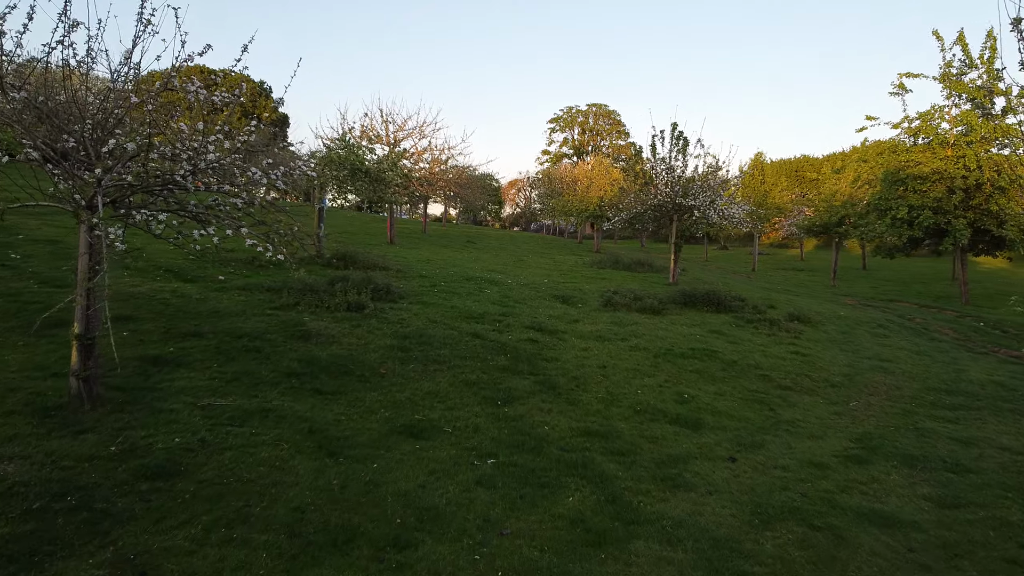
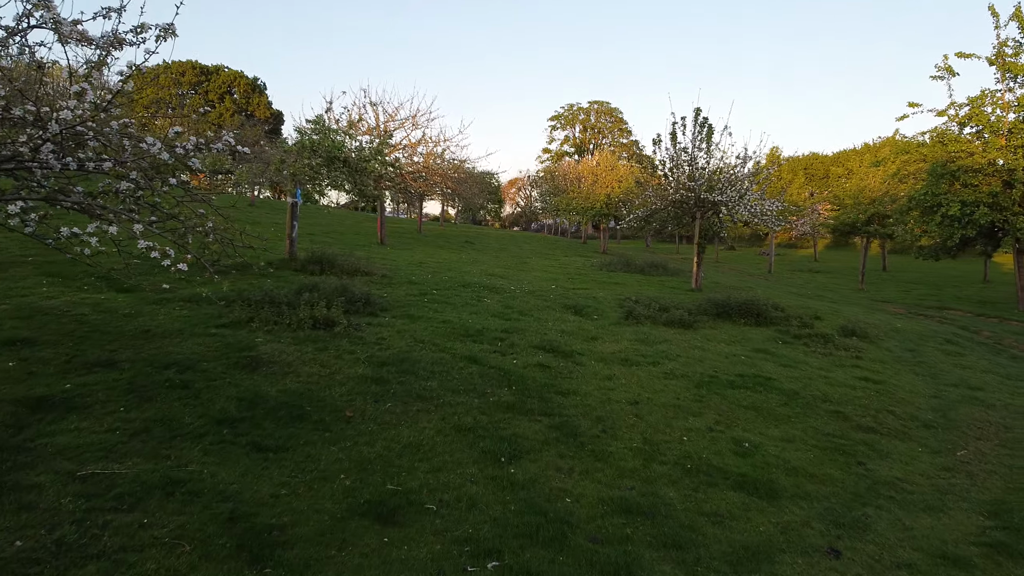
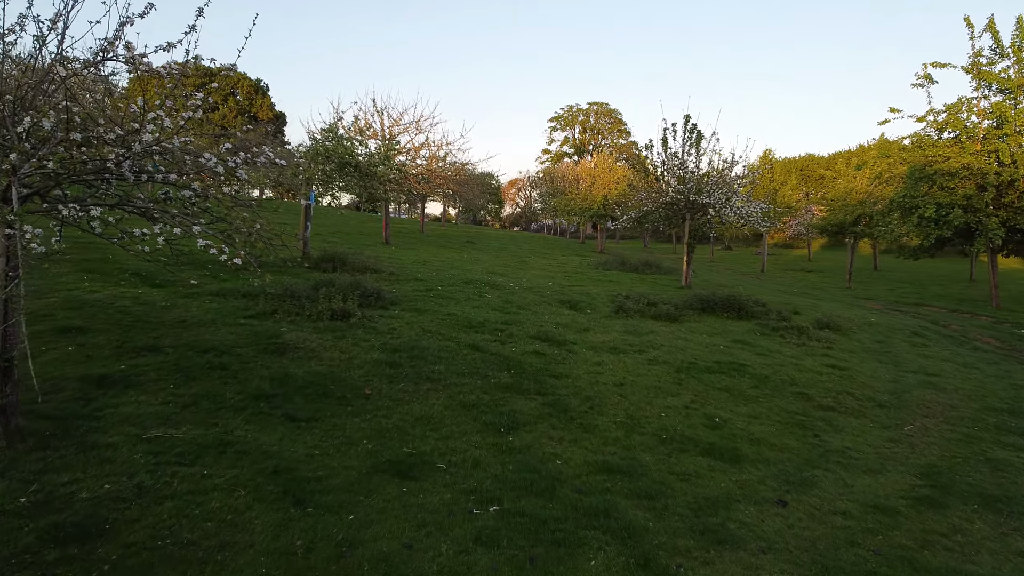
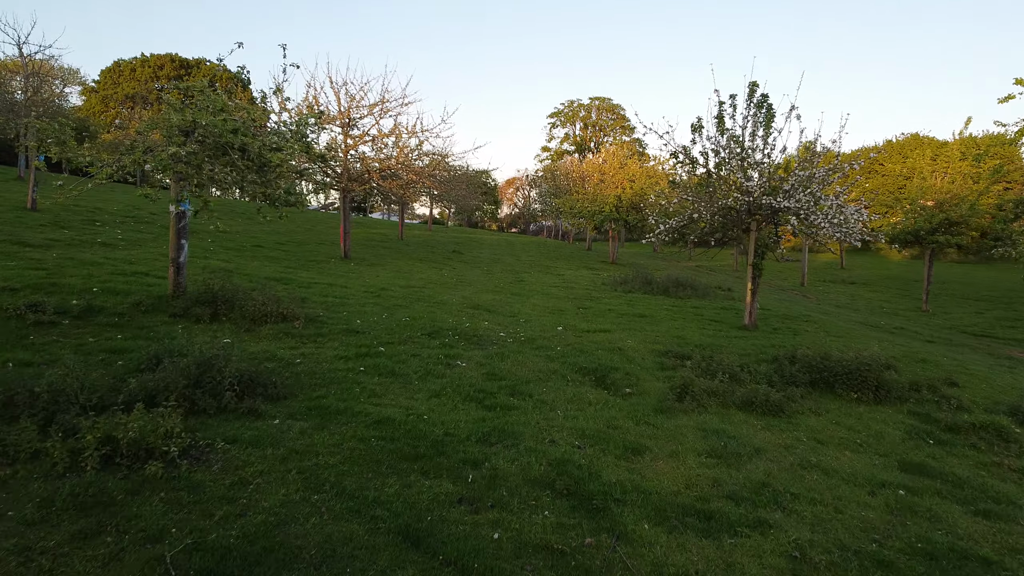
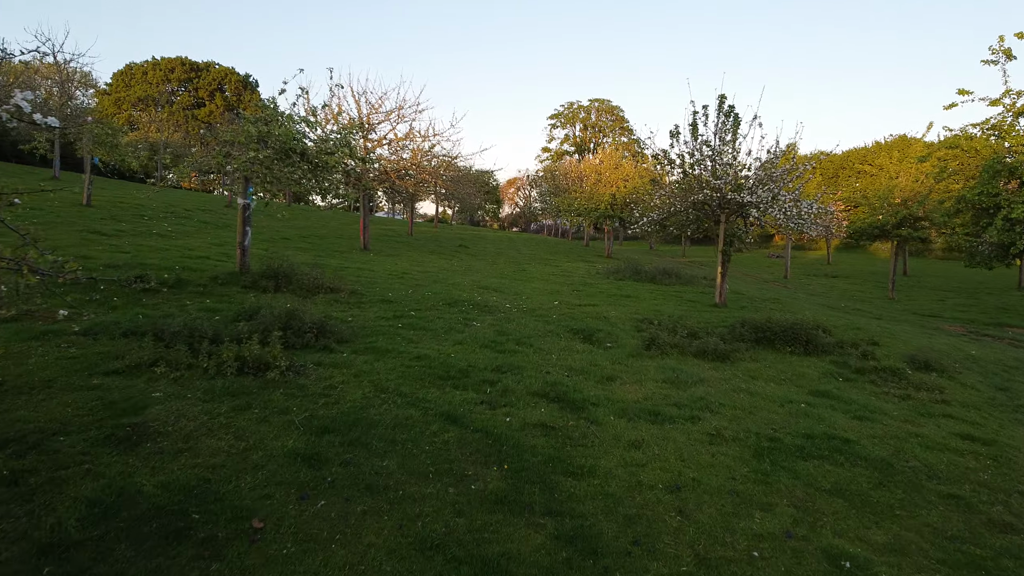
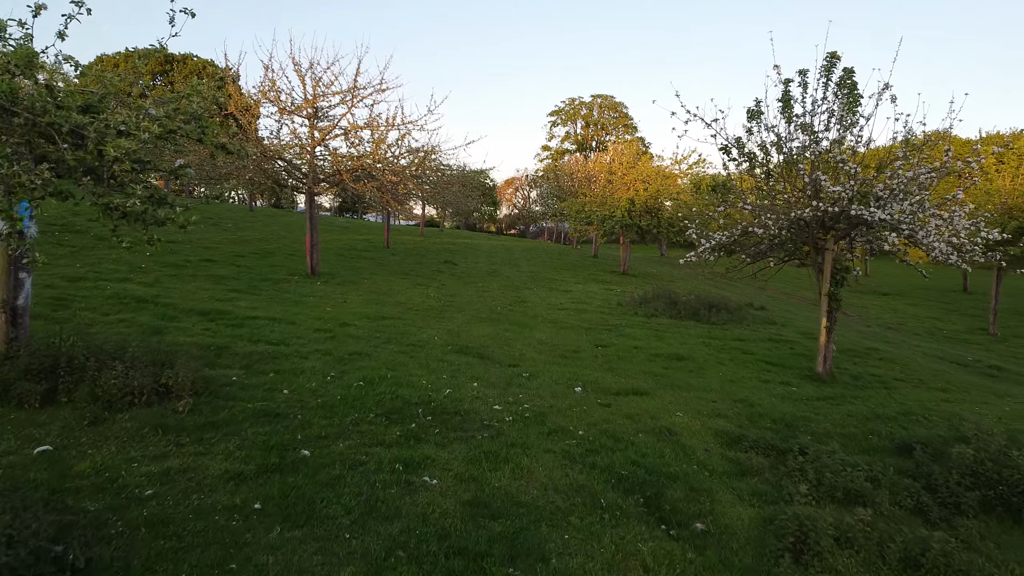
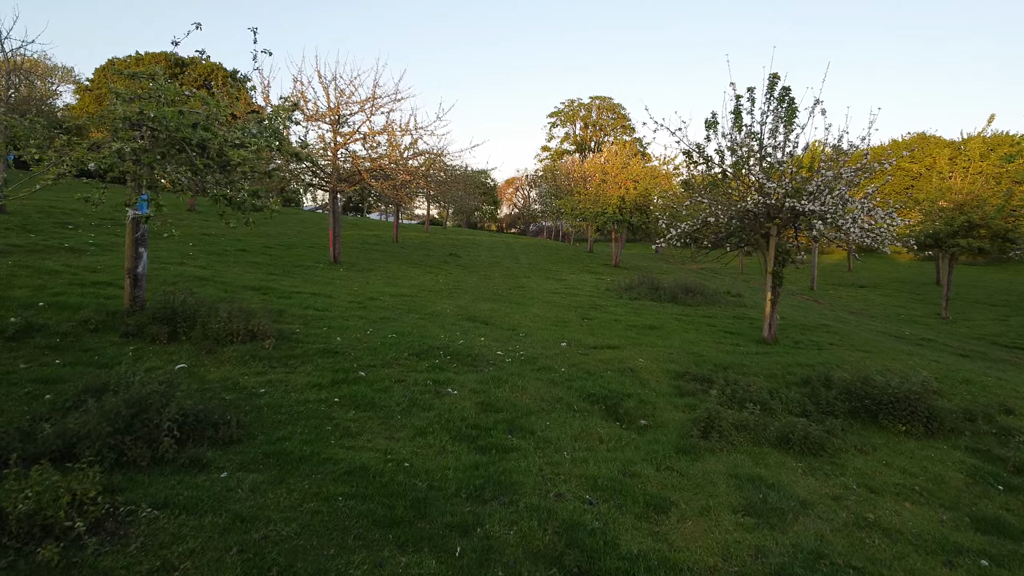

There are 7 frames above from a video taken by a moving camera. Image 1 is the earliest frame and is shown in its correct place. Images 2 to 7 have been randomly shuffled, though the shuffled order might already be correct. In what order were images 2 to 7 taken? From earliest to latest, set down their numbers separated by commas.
3, 2, 5, 4, 7, 6
